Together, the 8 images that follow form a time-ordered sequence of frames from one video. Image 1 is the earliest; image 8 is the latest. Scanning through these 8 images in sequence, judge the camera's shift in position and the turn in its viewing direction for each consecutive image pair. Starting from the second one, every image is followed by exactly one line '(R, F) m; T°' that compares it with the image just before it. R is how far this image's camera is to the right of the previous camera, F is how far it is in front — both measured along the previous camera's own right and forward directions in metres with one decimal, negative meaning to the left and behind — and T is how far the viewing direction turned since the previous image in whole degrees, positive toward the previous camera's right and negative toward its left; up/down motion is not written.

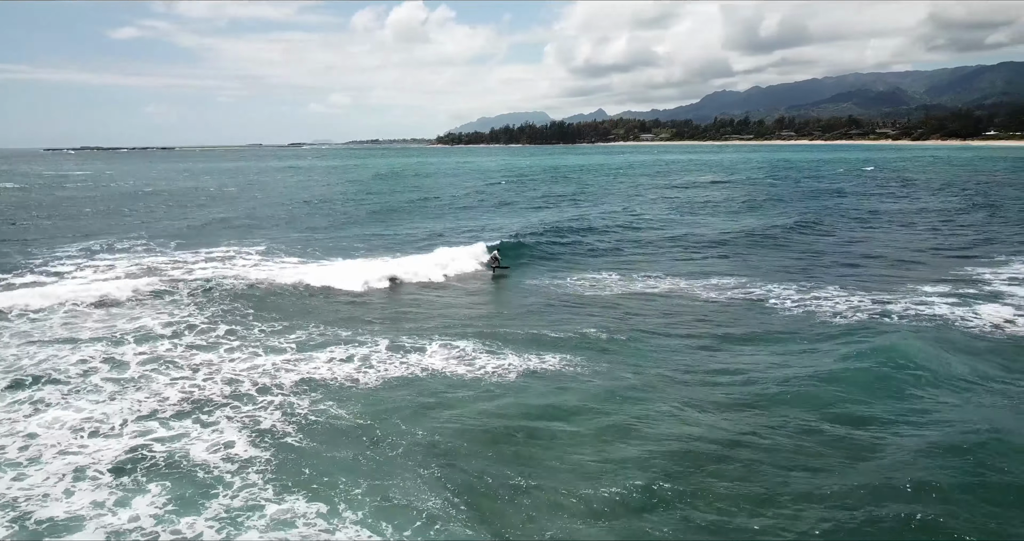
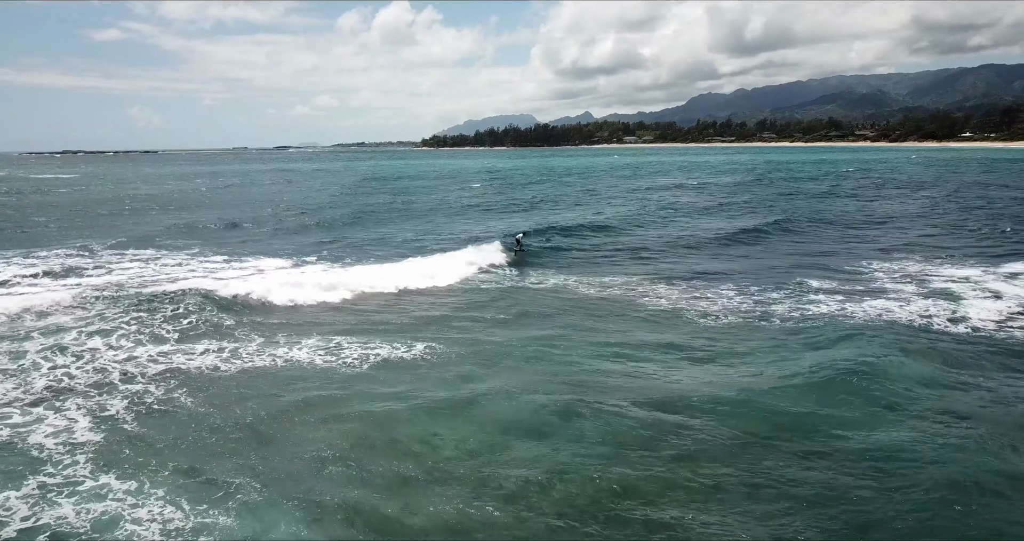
(+2.0, -0.6) m; +1°
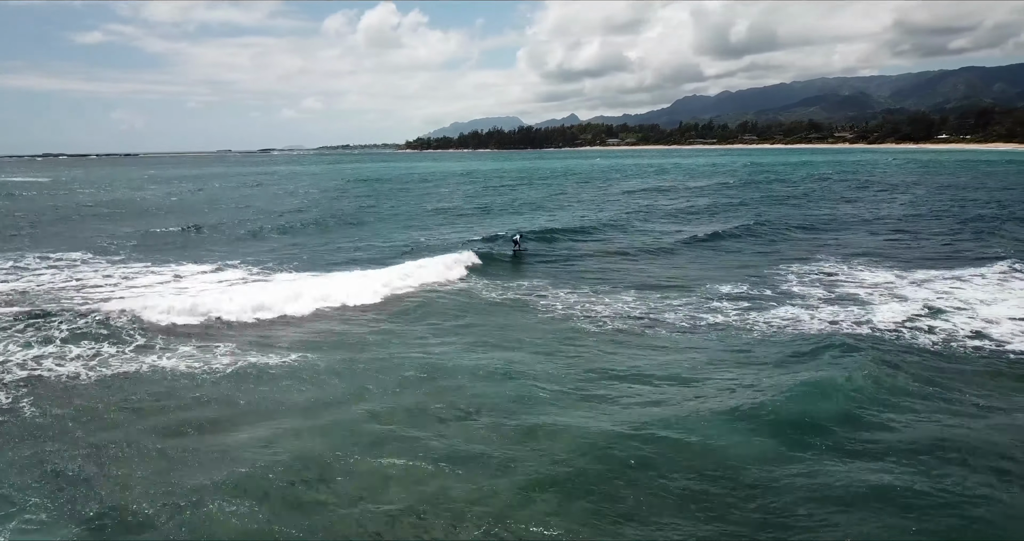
(+1.8, +0.1) m; +1°
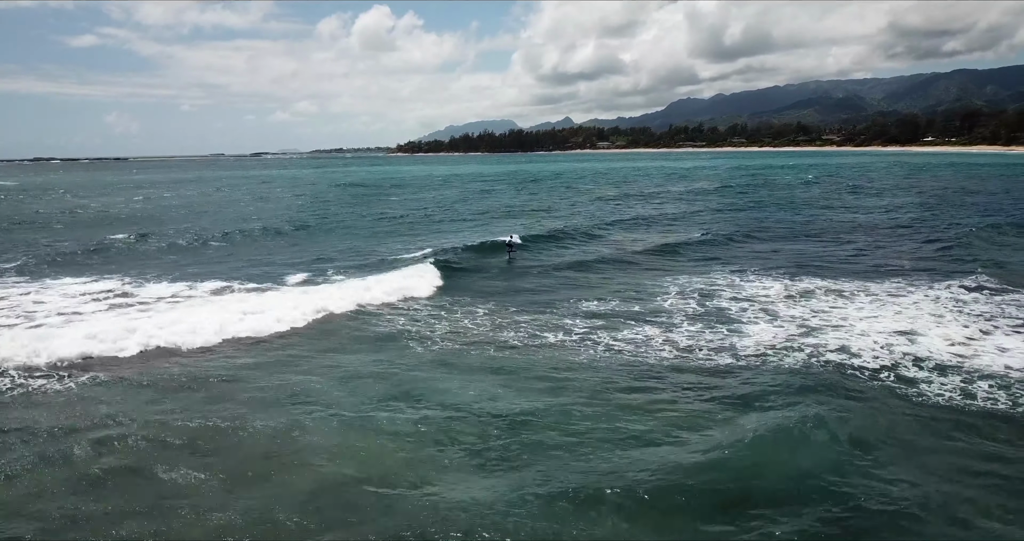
(+3.0, +0.7) m; 0°
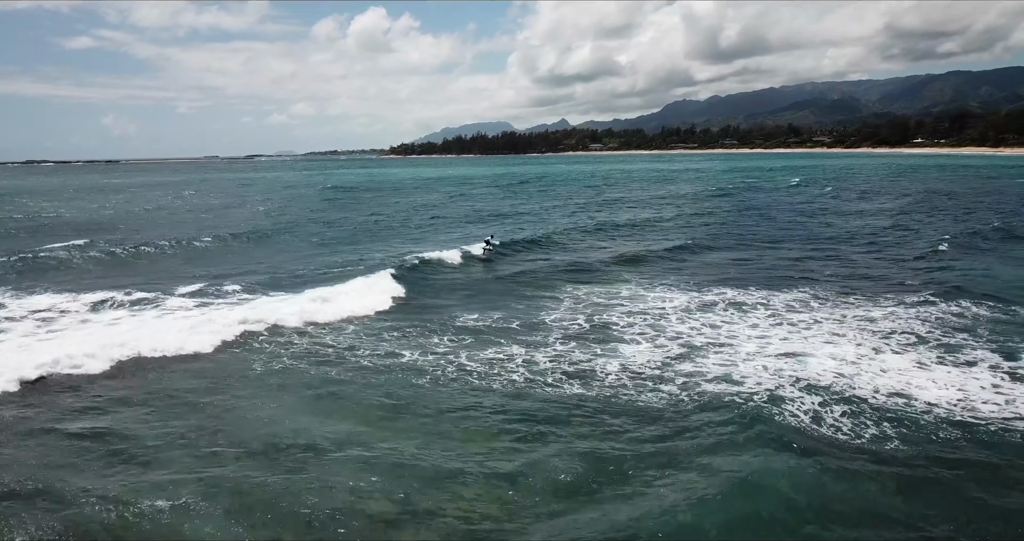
(+2.5, +0.9) m; 0°
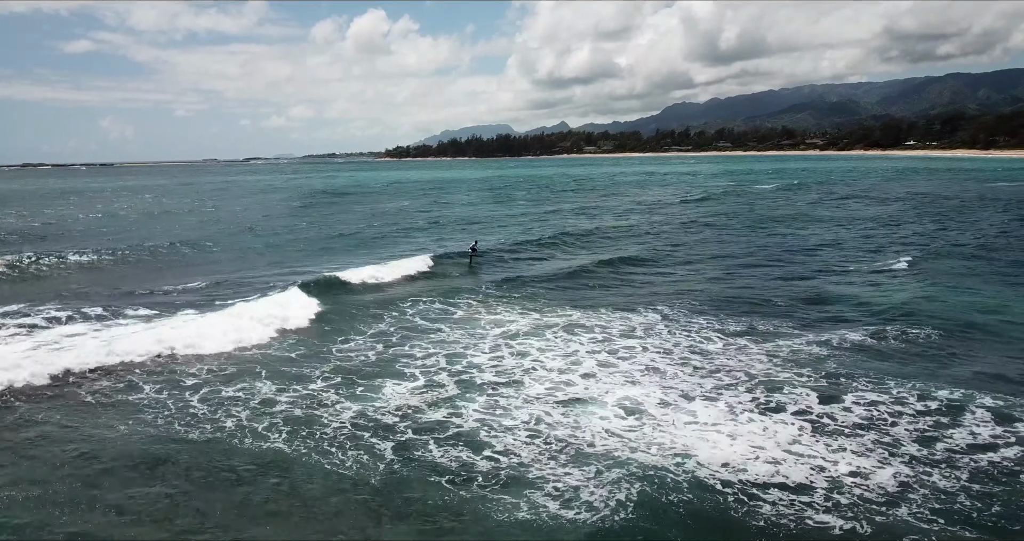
(+4.0, +1.7) m; 0°
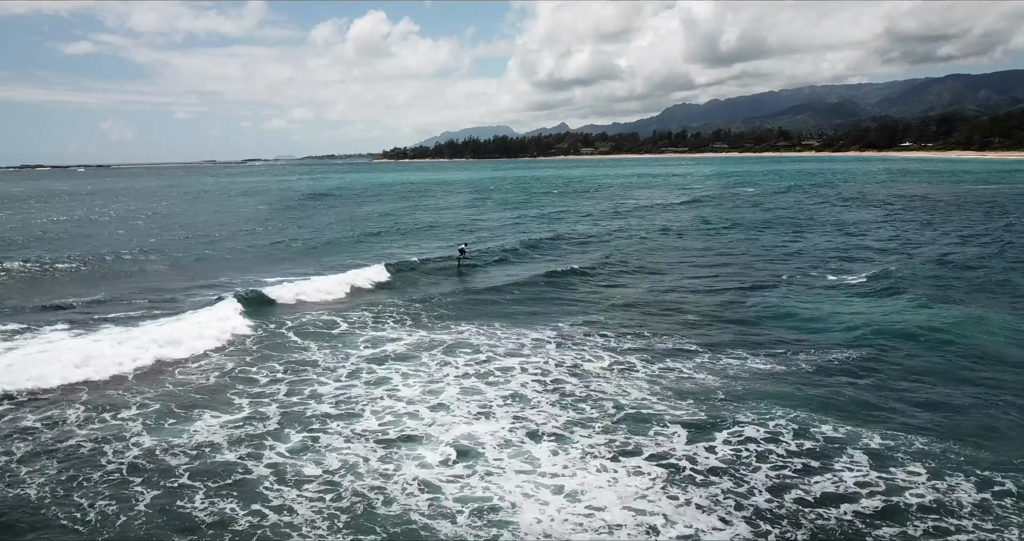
(+2.4, +1.3) m; 0°
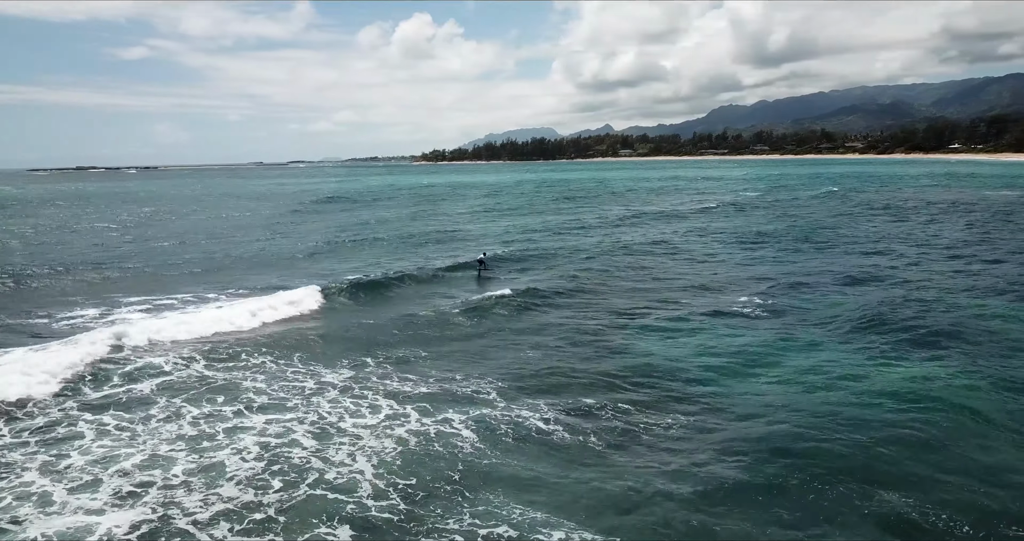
(+4.6, +2.6) m; -3°
